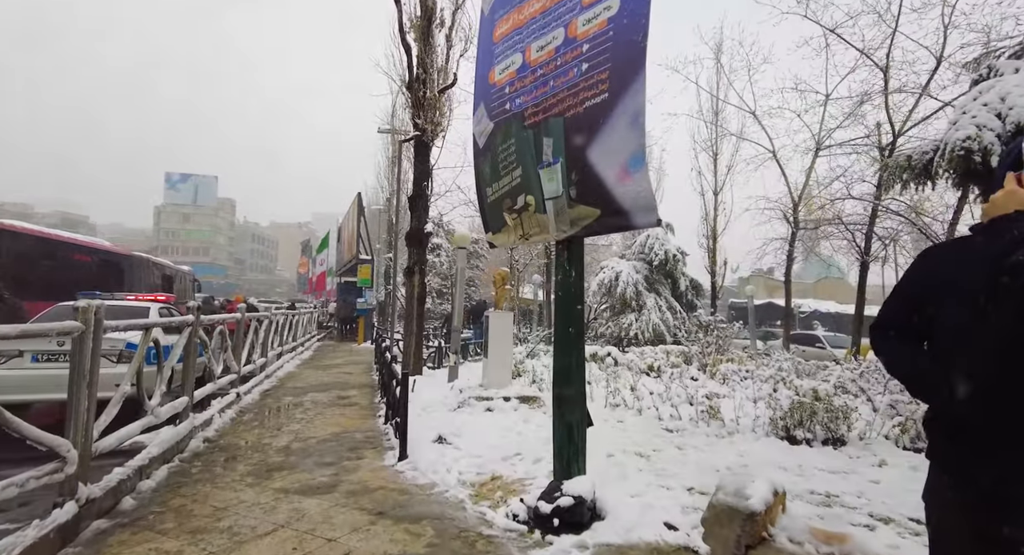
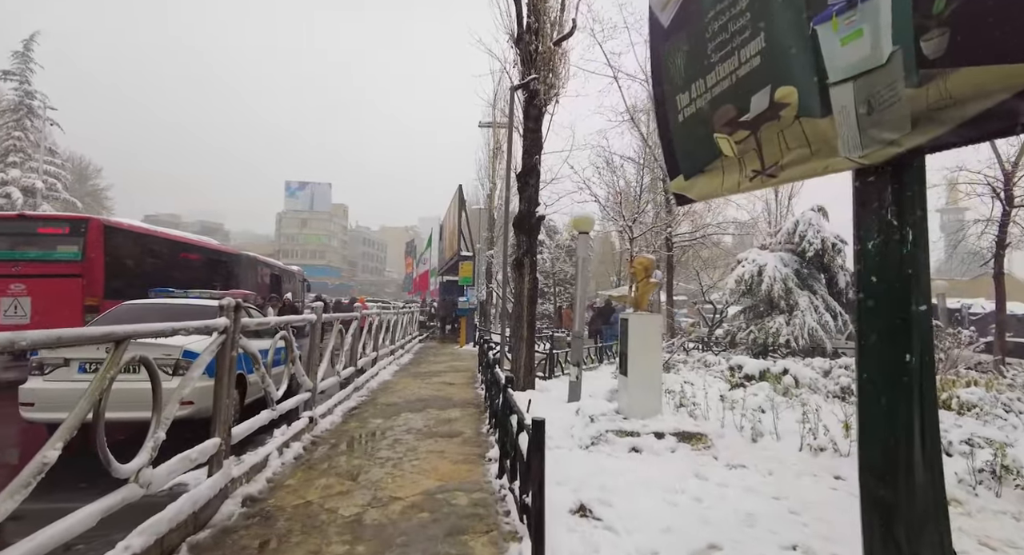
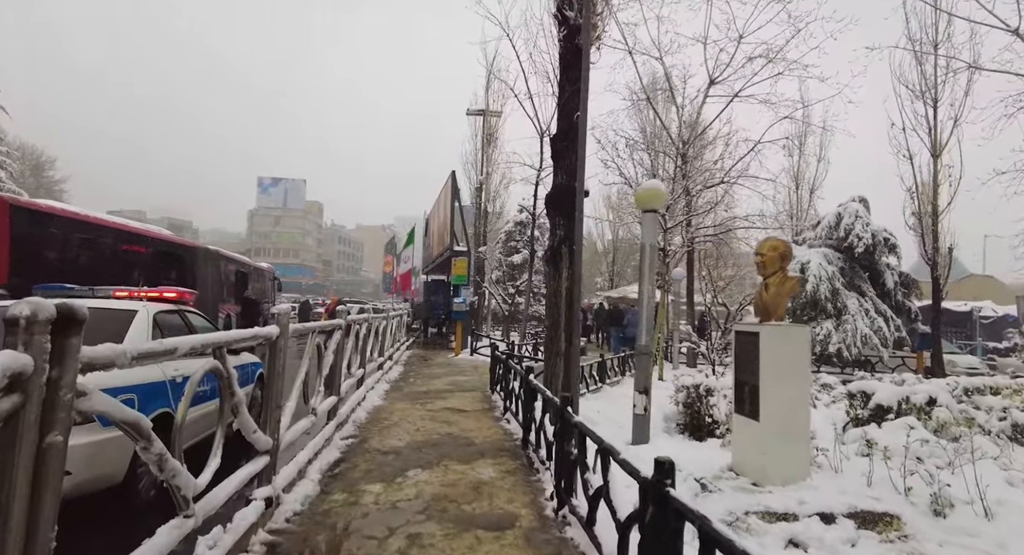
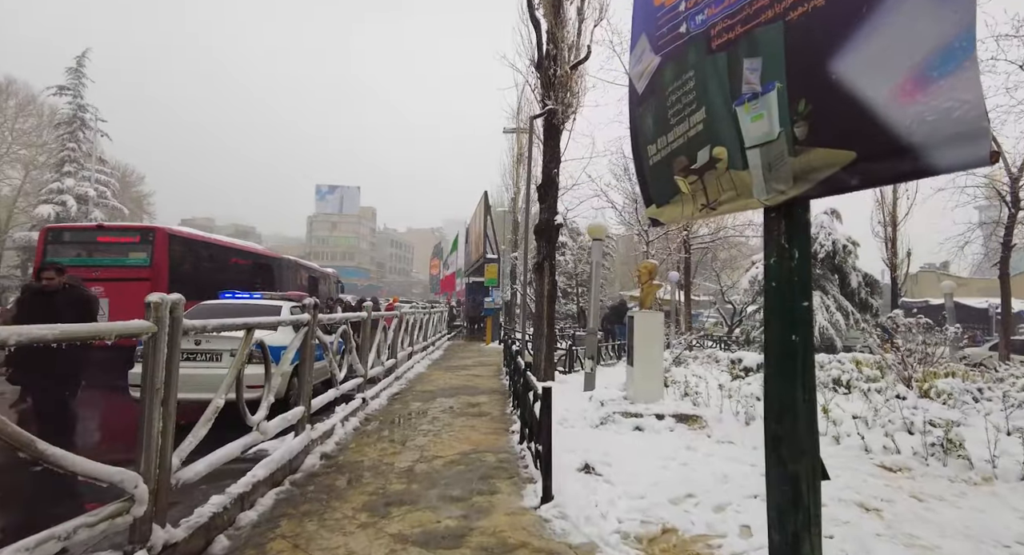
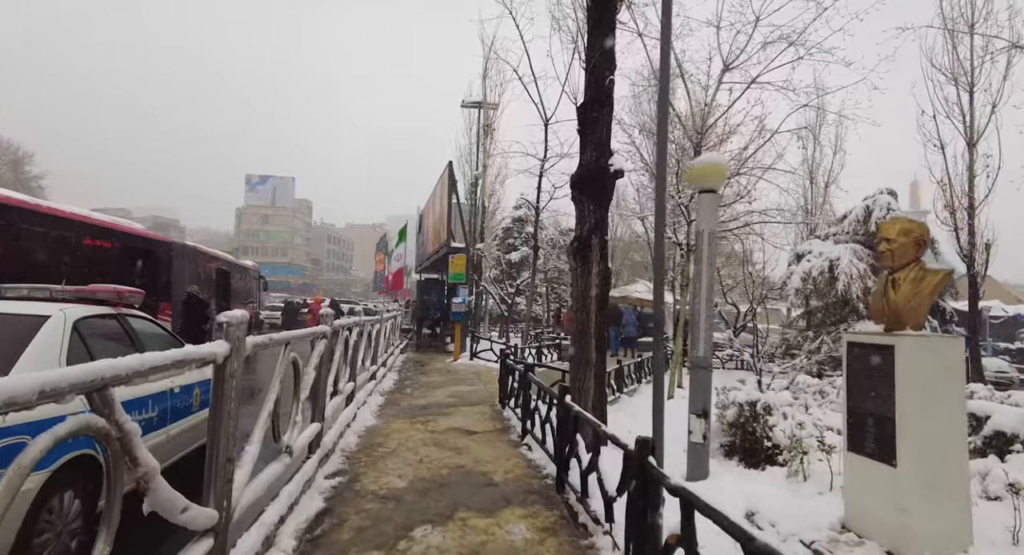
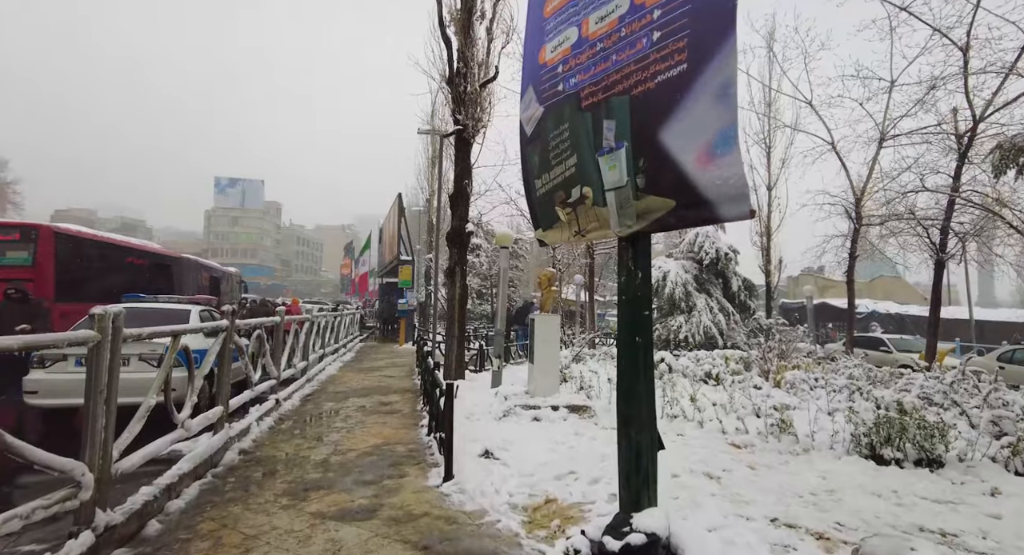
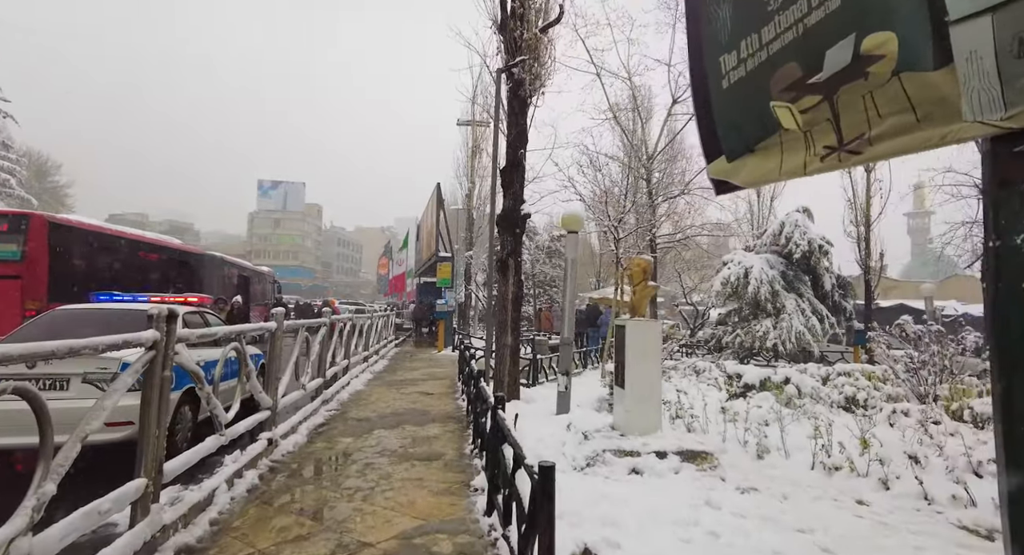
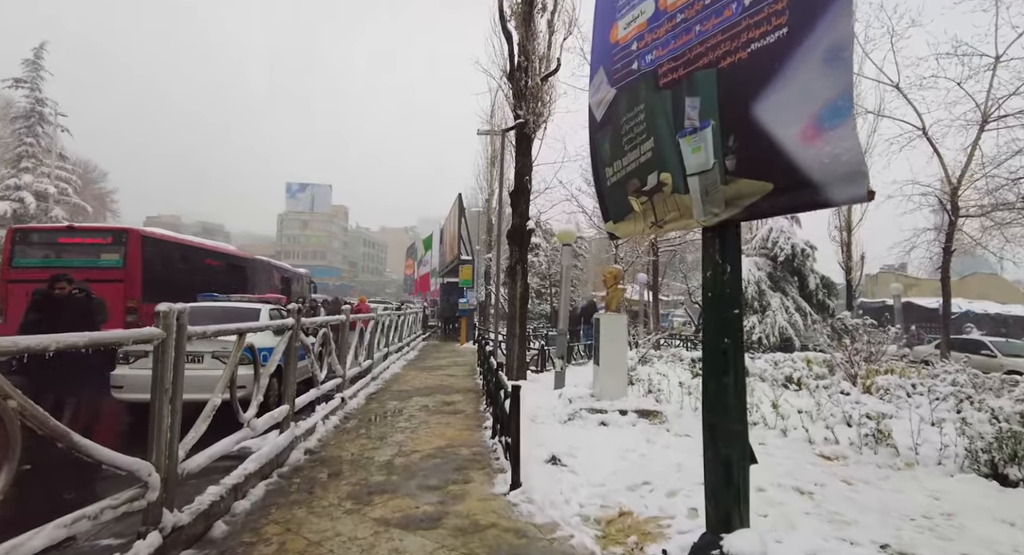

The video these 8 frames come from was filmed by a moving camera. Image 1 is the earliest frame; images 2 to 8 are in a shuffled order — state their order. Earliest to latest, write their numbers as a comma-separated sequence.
6, 8, 4, 2, 7, 3, 5
